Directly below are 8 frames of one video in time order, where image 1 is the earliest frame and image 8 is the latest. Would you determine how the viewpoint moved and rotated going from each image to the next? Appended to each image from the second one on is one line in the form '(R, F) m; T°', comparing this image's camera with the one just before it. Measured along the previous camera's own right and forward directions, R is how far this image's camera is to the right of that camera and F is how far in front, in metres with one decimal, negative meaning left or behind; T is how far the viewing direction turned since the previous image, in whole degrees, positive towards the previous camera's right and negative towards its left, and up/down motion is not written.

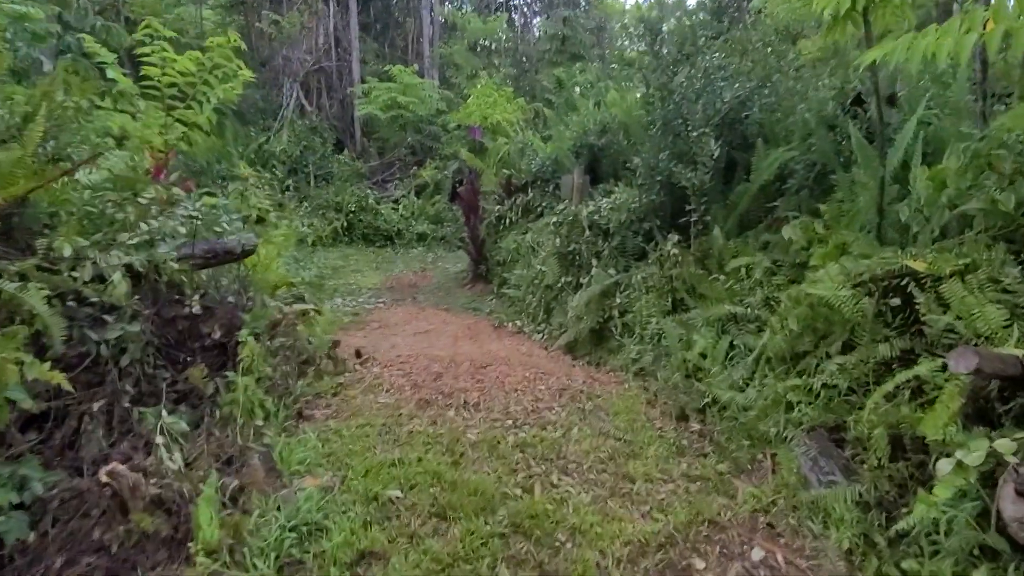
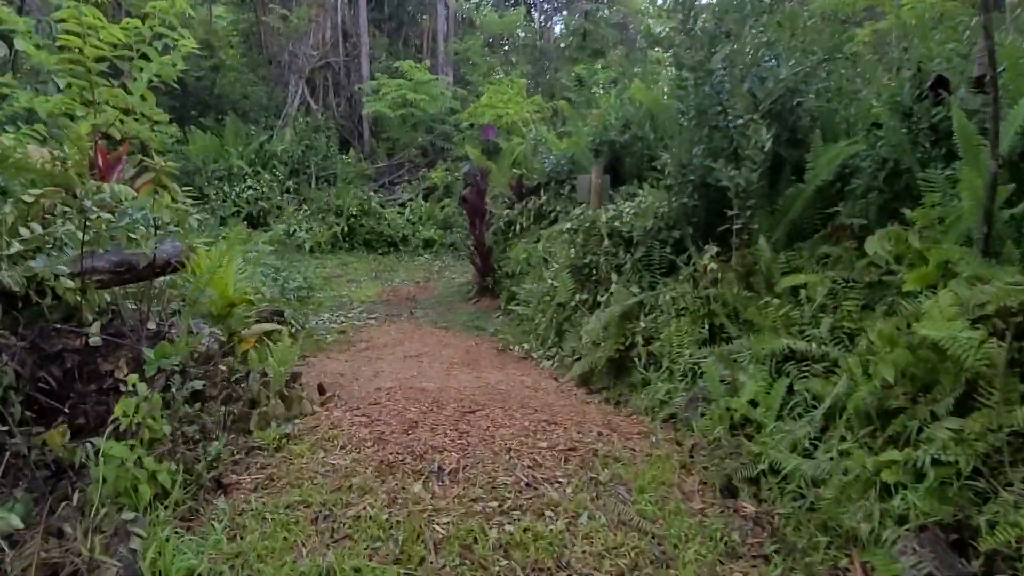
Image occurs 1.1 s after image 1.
(+0.1, +0.9) m; -2°
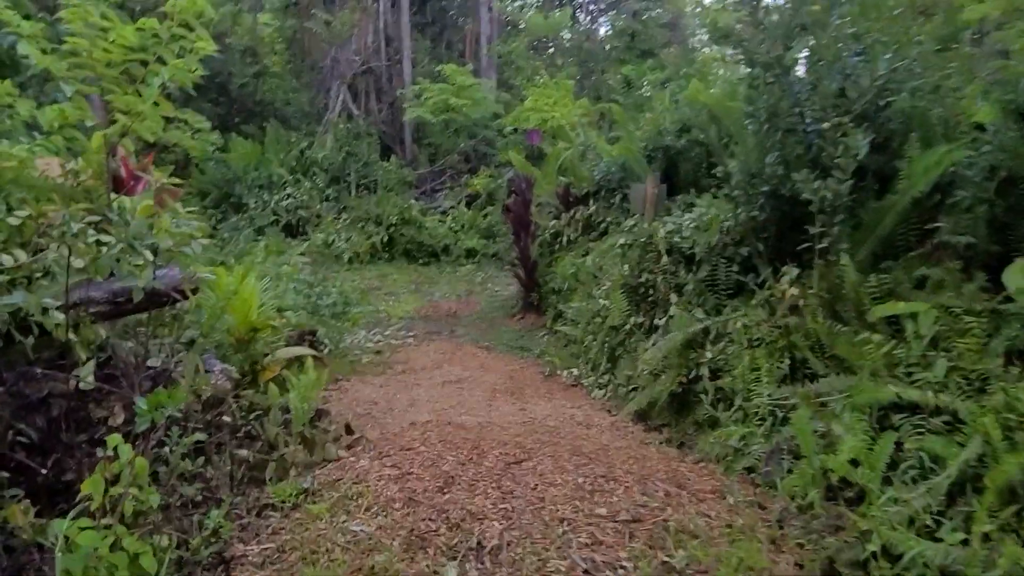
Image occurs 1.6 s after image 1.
(0.0, +0.4) m; -3°
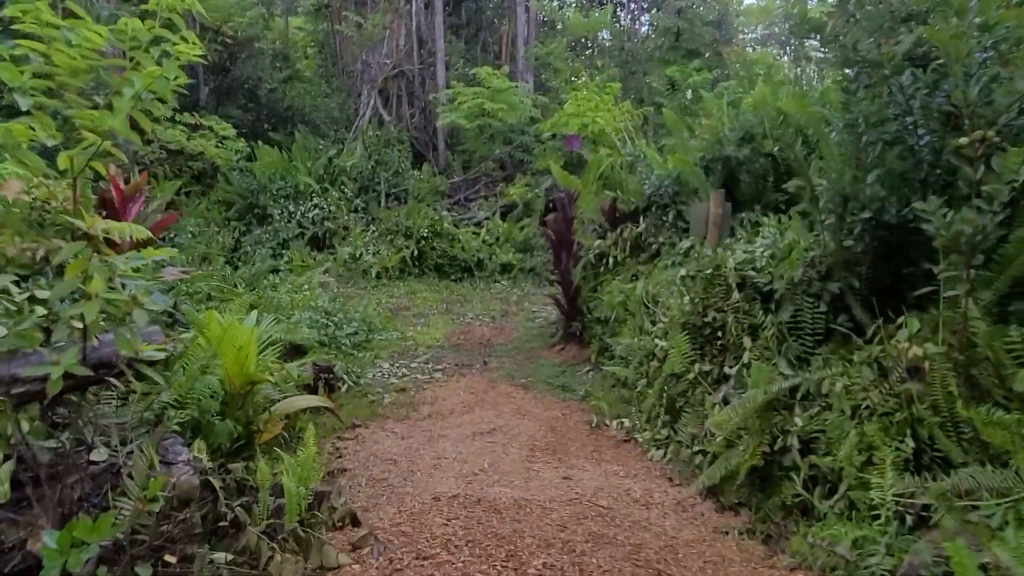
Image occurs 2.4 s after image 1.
(0.0, +0.7) m; -3°
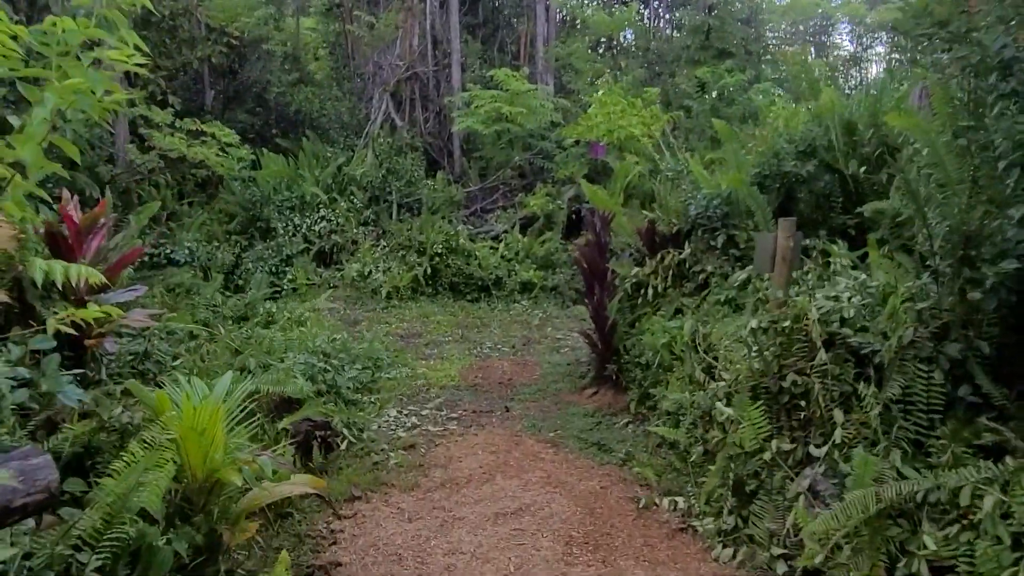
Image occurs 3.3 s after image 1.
(-0.1, +0.7) m; -1°
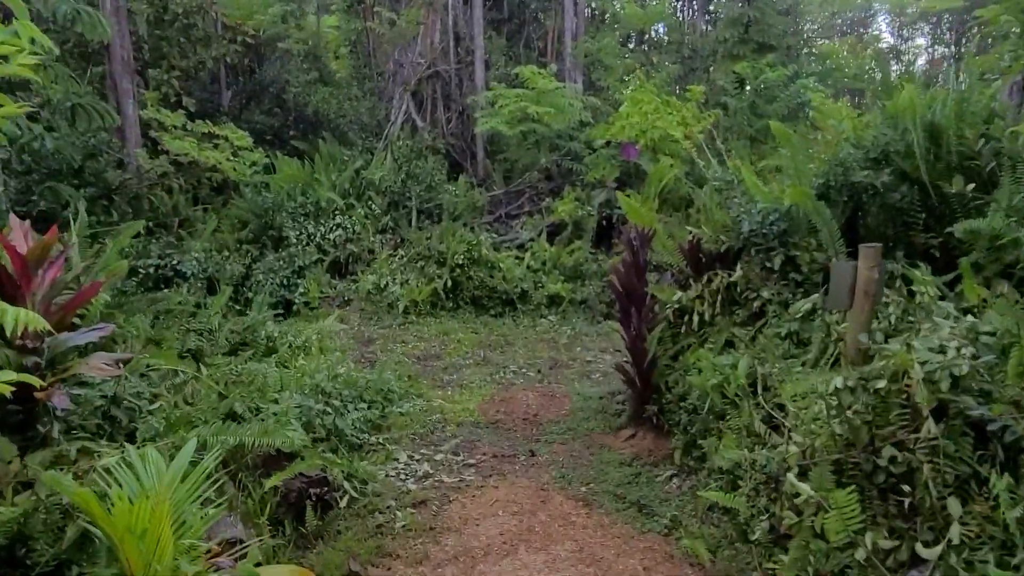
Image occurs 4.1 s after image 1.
(0.0, +0.6) m; -2°
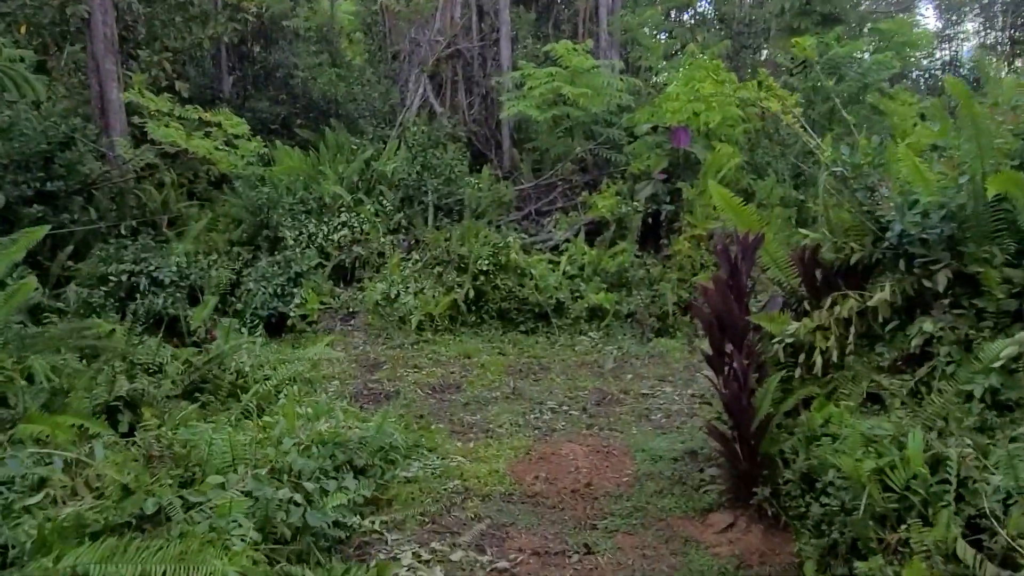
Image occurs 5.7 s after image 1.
(-0.1, +1.3) m; -2°
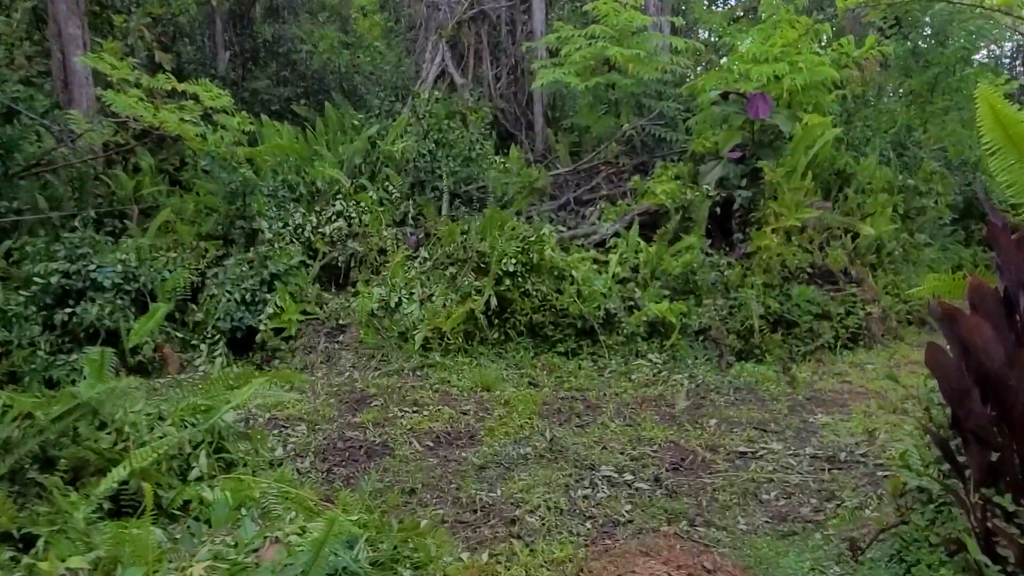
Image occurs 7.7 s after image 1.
(0.0, +1.7) m; -2°
